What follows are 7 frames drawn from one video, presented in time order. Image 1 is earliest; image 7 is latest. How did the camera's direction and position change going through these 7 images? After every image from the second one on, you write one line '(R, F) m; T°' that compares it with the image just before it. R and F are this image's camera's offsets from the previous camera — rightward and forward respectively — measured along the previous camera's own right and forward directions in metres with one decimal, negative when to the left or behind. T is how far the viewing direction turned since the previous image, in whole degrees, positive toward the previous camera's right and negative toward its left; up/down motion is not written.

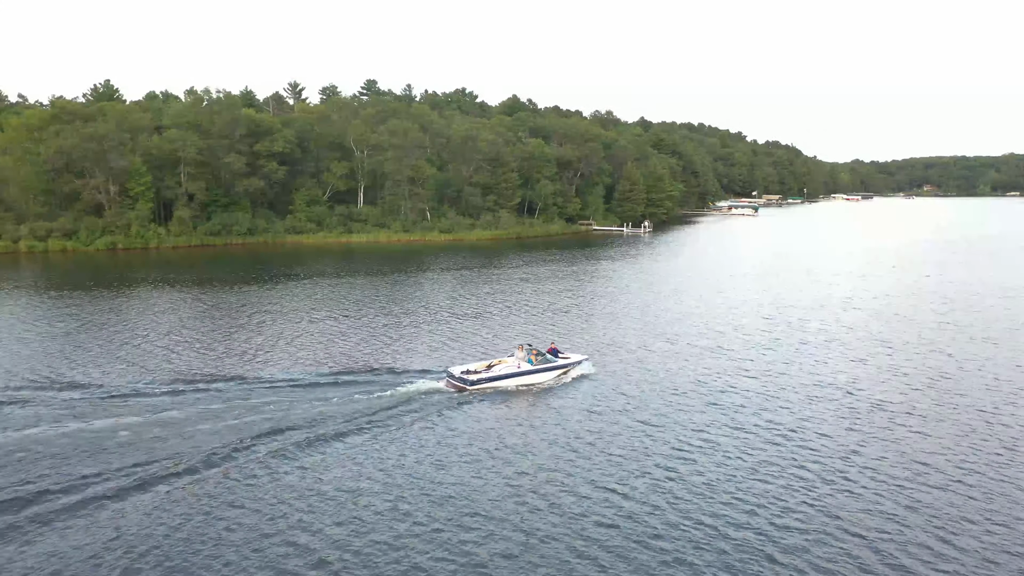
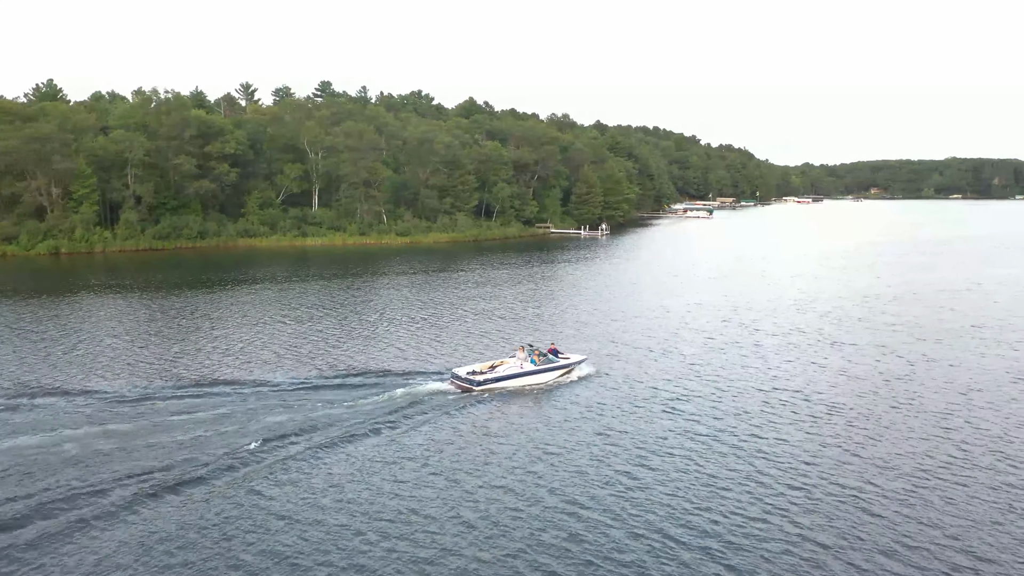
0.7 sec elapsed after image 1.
(0.0, +0.4) m; +3°
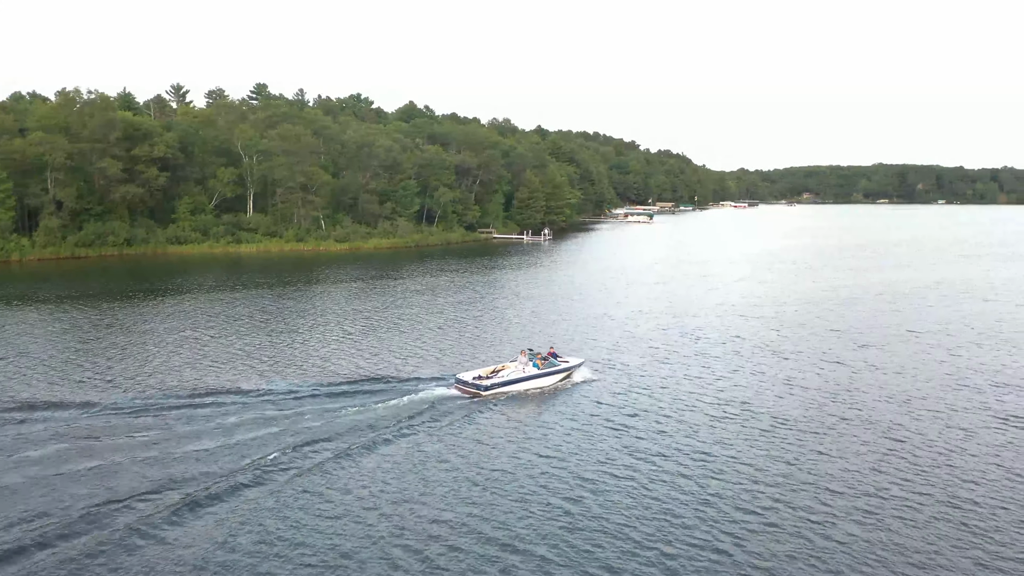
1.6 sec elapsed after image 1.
(+0.1, +1.3) m; +4°
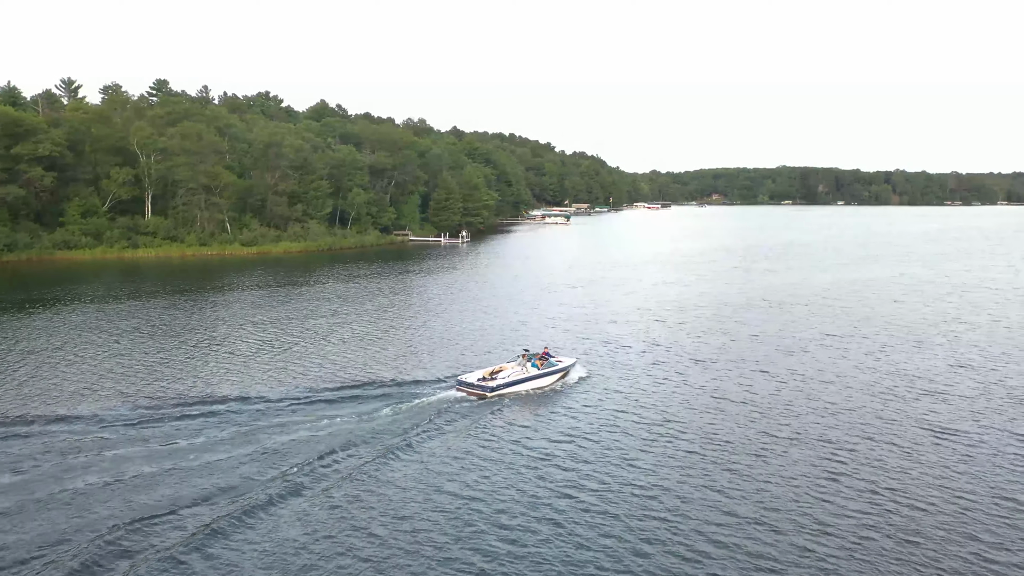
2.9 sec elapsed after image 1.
(0.0, +2.3) m; +6°
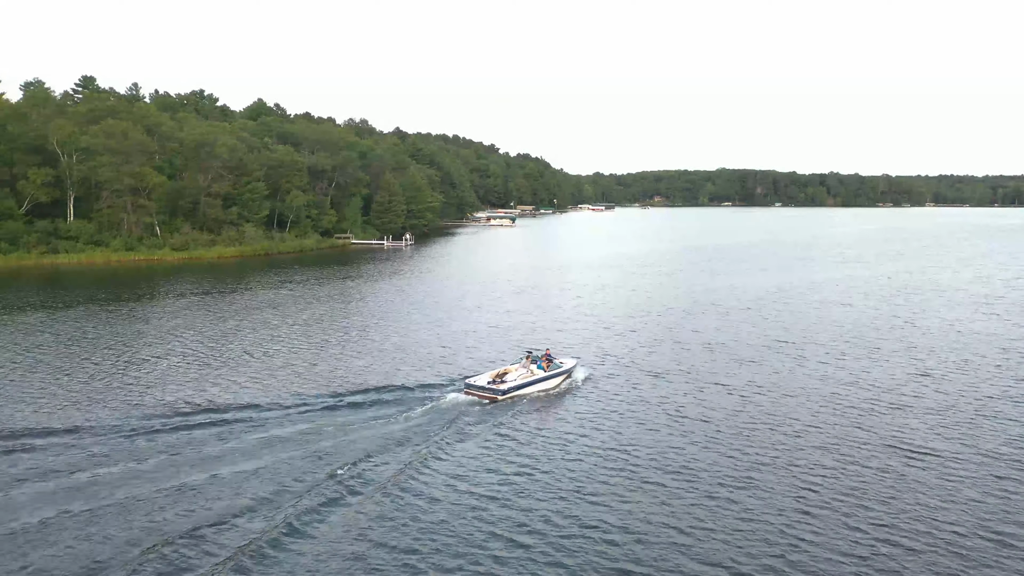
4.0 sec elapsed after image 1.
(-0.1, +2.2) m; +4°
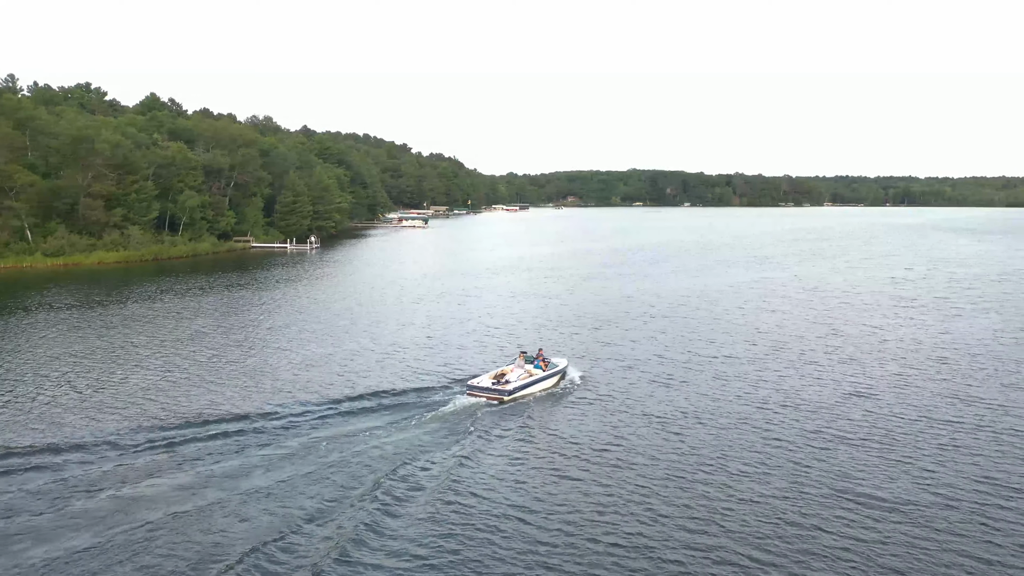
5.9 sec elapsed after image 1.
(+0.5, +4.0) m; +6°
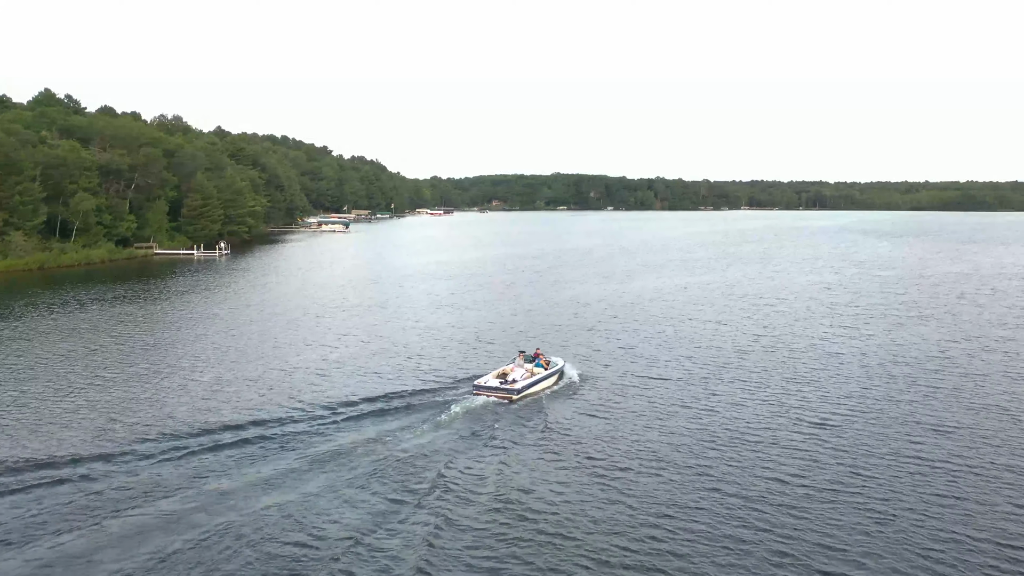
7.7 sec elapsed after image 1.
(+0.1, +3.8) m; +6°
